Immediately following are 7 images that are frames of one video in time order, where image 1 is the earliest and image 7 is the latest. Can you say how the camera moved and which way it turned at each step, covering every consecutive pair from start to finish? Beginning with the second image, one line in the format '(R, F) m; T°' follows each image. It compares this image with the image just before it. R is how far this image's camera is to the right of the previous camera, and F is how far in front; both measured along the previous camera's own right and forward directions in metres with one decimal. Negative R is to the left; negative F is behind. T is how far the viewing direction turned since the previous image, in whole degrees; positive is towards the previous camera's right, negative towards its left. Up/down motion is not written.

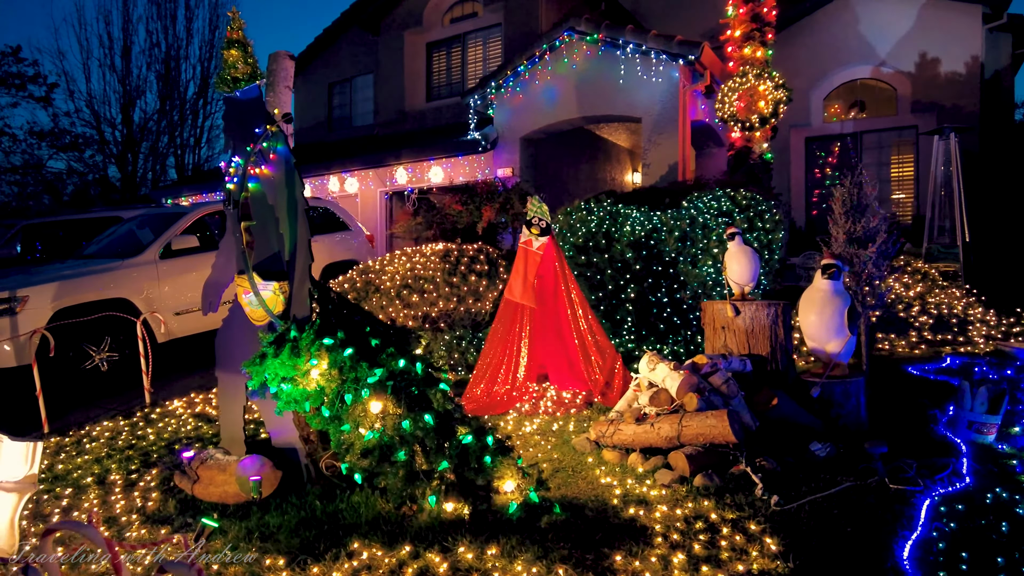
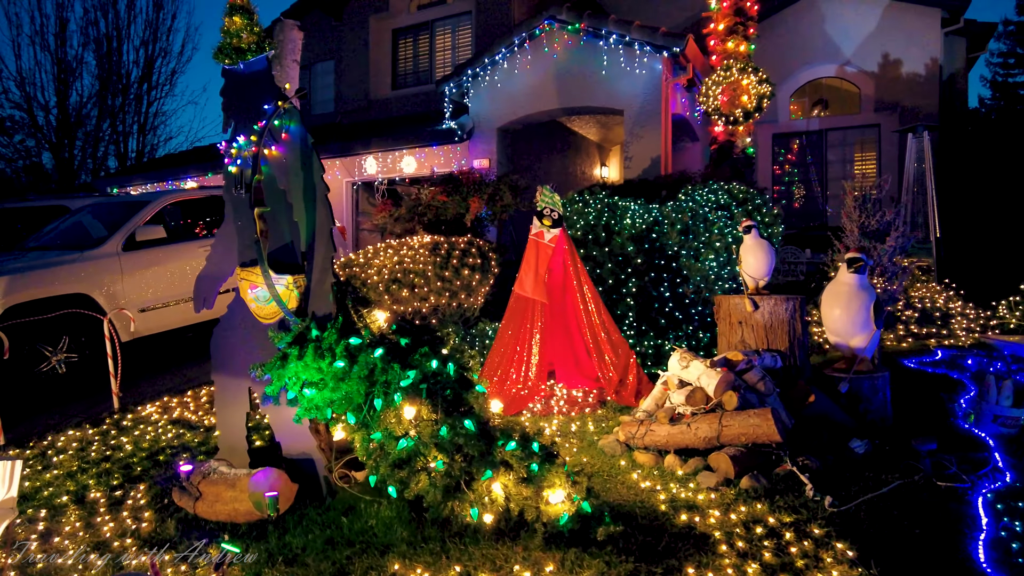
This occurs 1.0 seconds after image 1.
(-0.6, +0.3) m; +5°
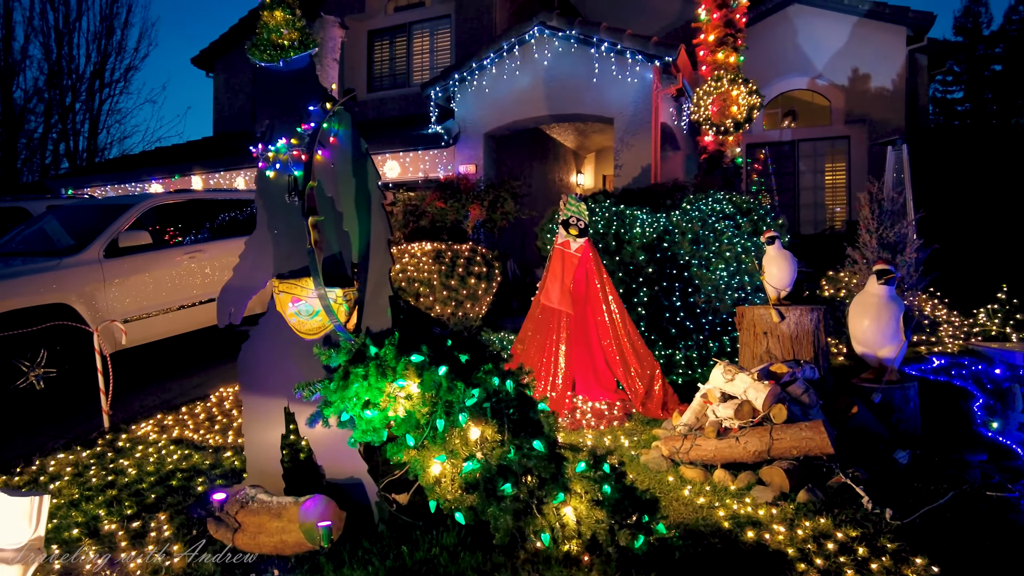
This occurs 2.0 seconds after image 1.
(-0.6, +0.2) m; +4°
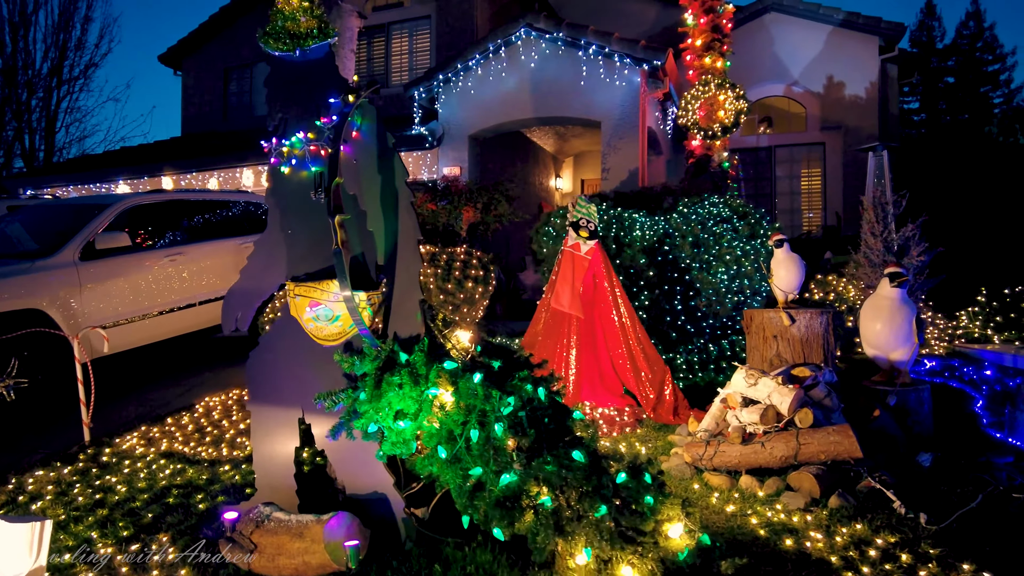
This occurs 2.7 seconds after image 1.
(-0.4, +0.2) m; +3°
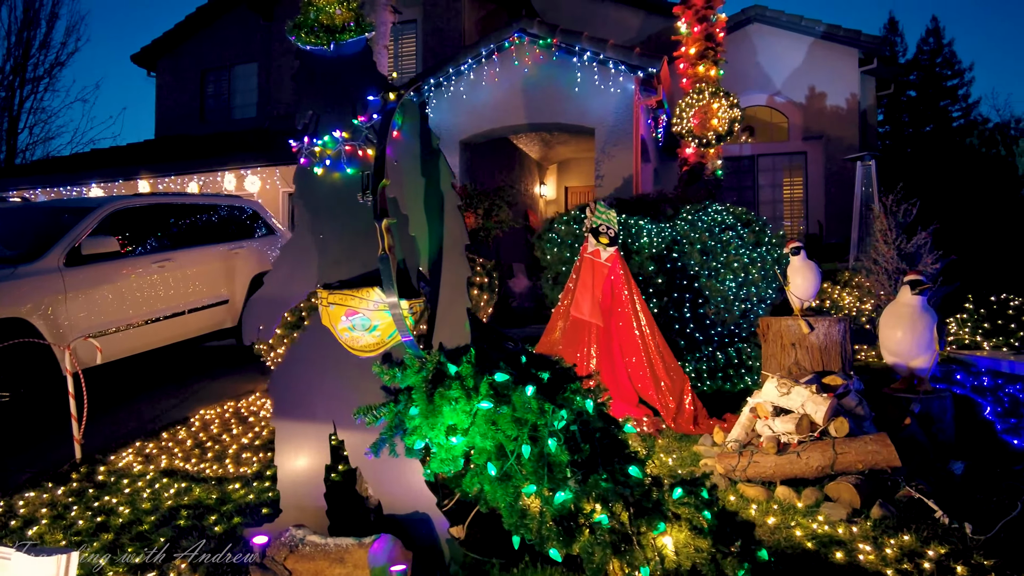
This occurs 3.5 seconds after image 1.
(-0.4, +0.2) m; +3°
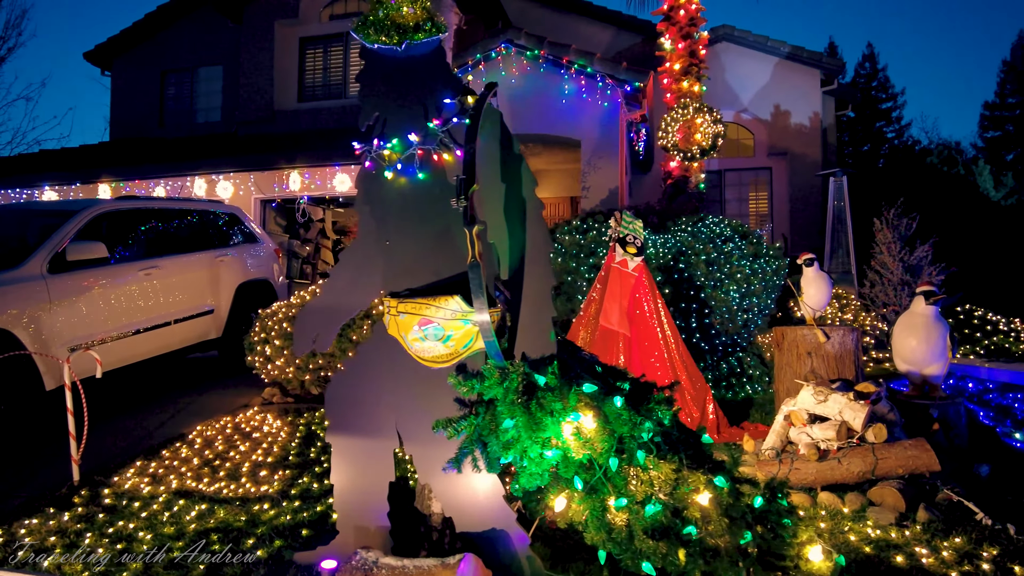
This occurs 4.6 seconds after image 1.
(-0.7, +0.1) m; +5°
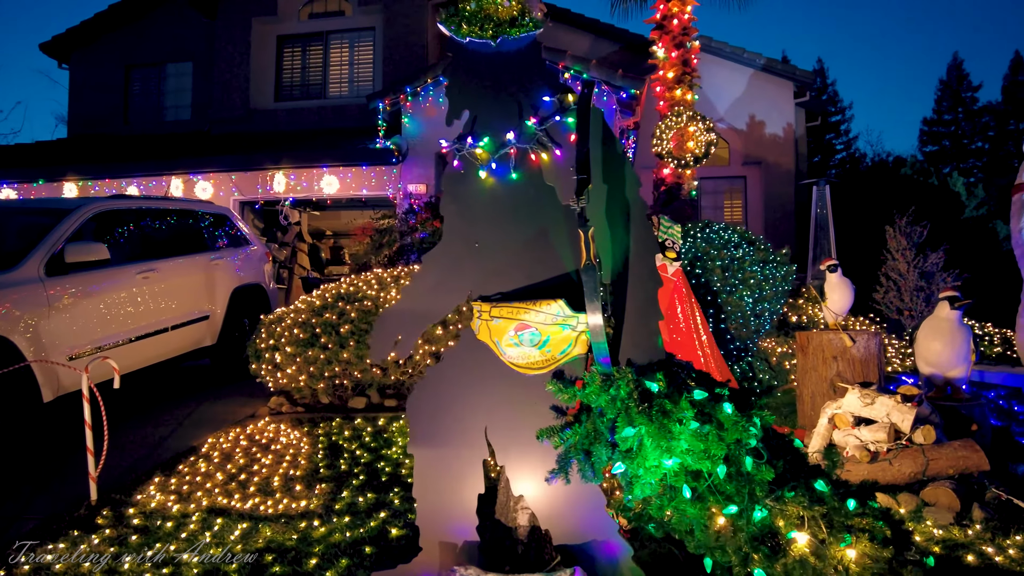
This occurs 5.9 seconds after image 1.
(-0.7, +0.1) m; +4°
